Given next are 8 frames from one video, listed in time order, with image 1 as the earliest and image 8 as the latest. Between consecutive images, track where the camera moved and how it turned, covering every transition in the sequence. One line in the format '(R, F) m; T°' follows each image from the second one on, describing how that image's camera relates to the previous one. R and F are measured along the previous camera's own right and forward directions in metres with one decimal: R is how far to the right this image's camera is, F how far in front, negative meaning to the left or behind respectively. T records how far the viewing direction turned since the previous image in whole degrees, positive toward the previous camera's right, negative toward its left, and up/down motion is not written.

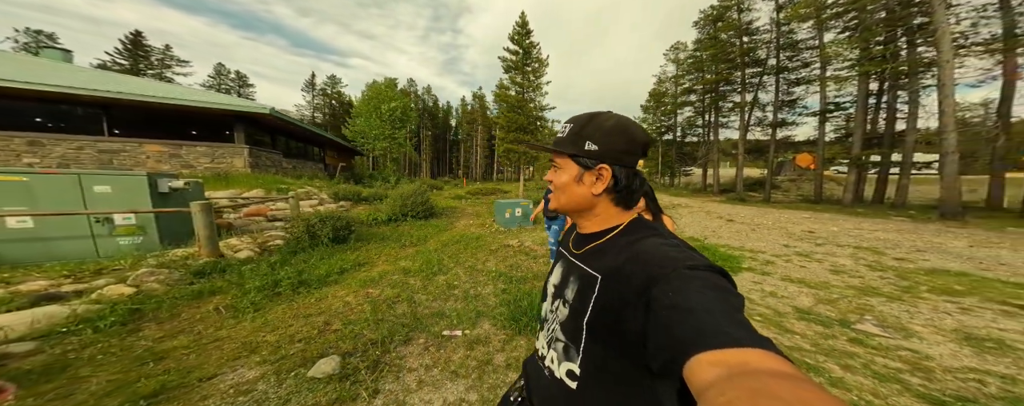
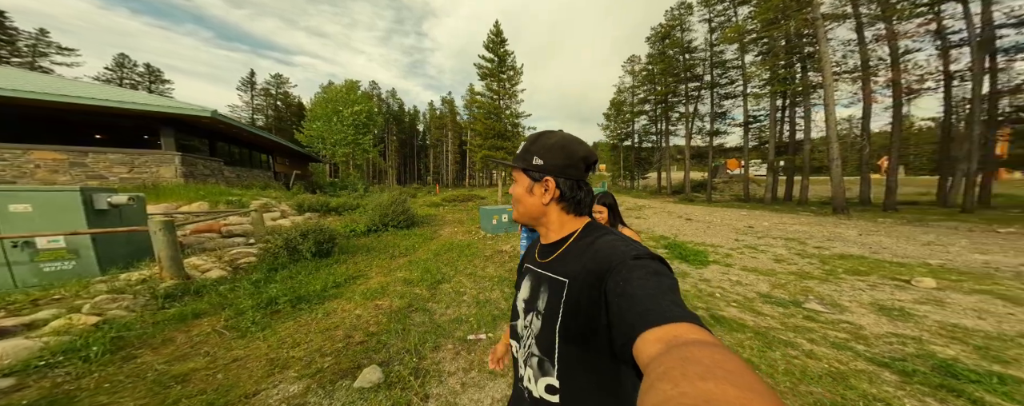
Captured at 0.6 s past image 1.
(-1.0, -0.3) m; +8°
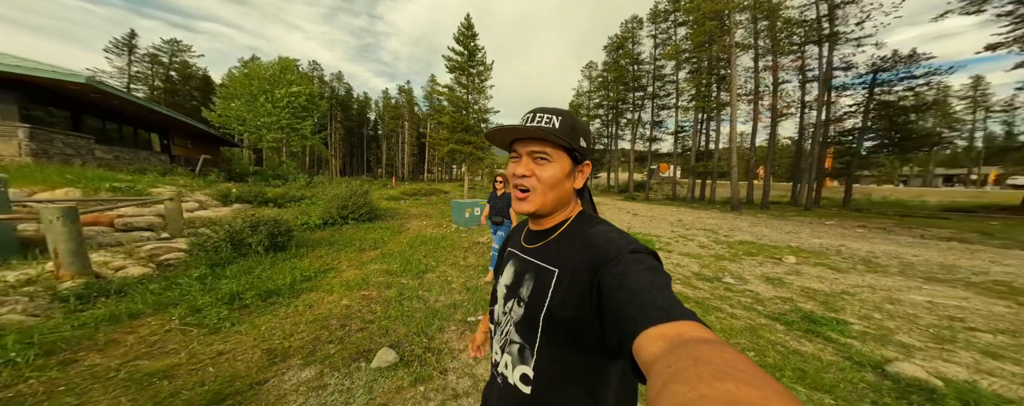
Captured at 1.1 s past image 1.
(-1.0, -0.2) m; +11°
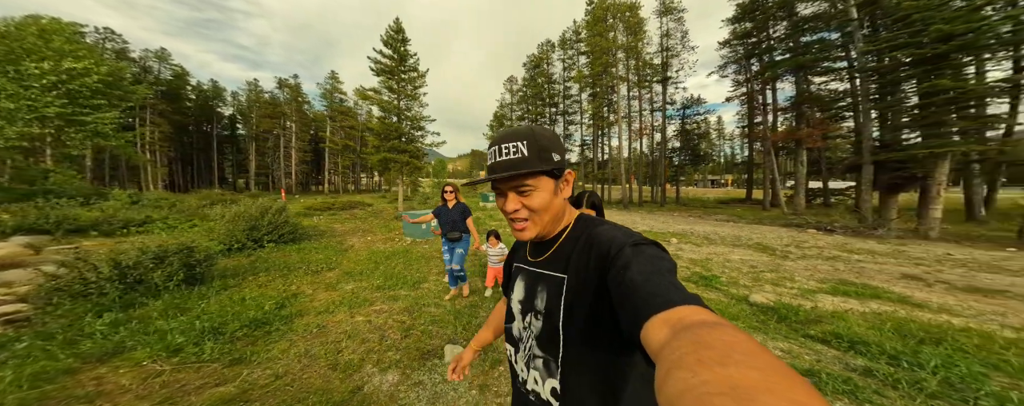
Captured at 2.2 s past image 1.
(-2.3, -0.3) m; +22°
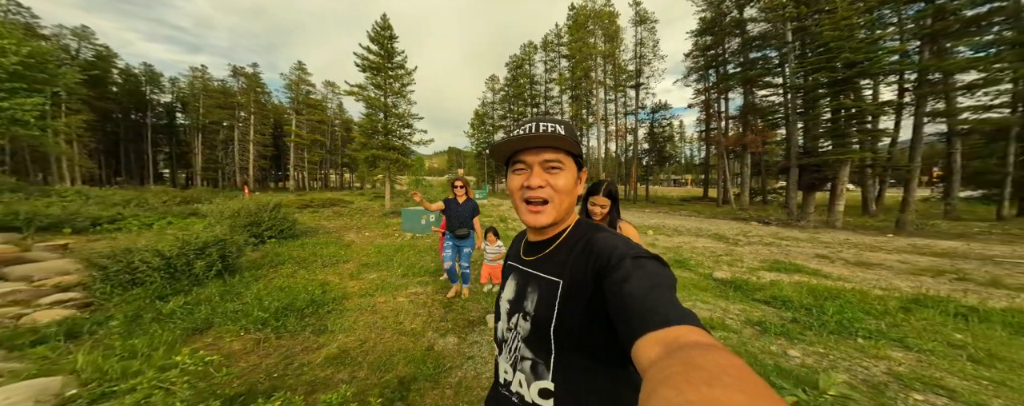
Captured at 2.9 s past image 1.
(-1.1, -0.8) m; +7°
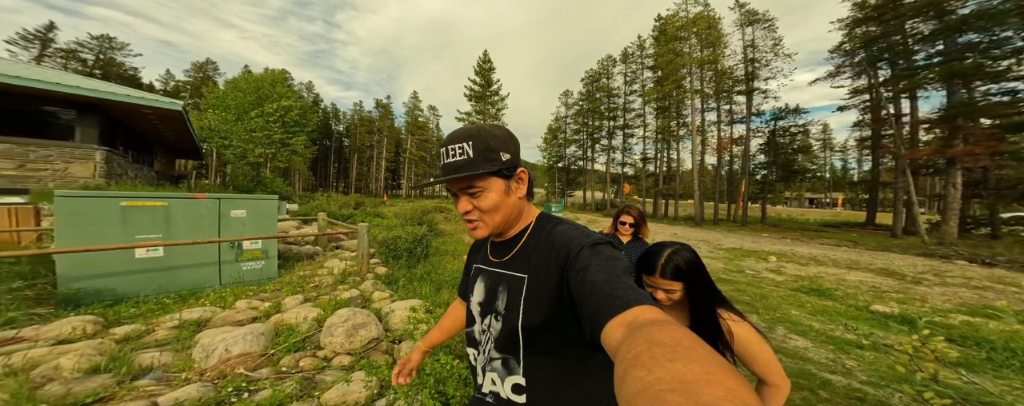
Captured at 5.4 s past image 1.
(-1.1, -1.8) m; -16°
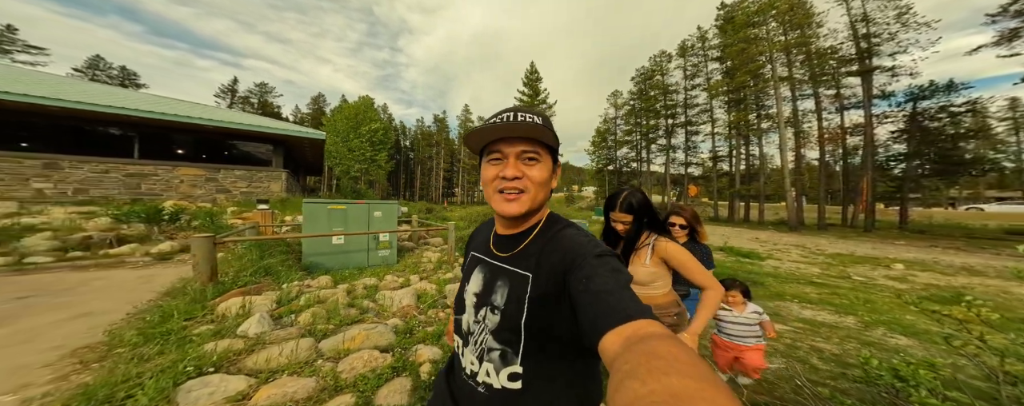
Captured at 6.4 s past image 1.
(-0.3, -0.8) m; -10°
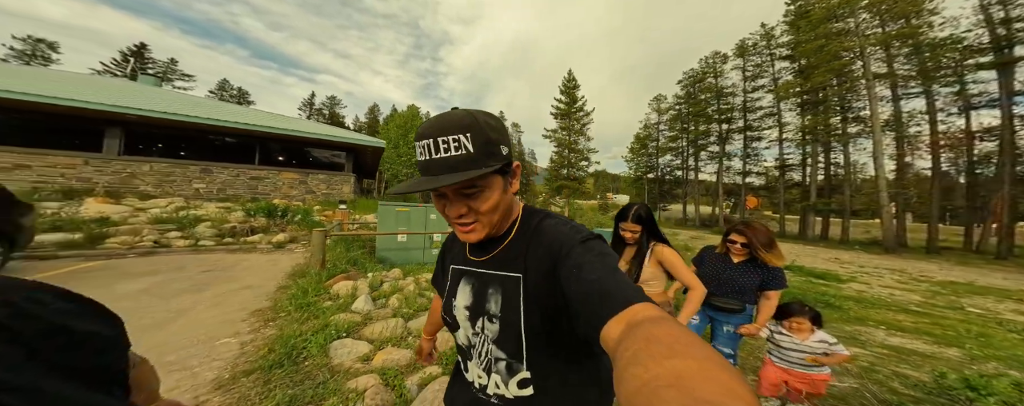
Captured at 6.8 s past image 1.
(-0.2, -0.3) m; -6°
